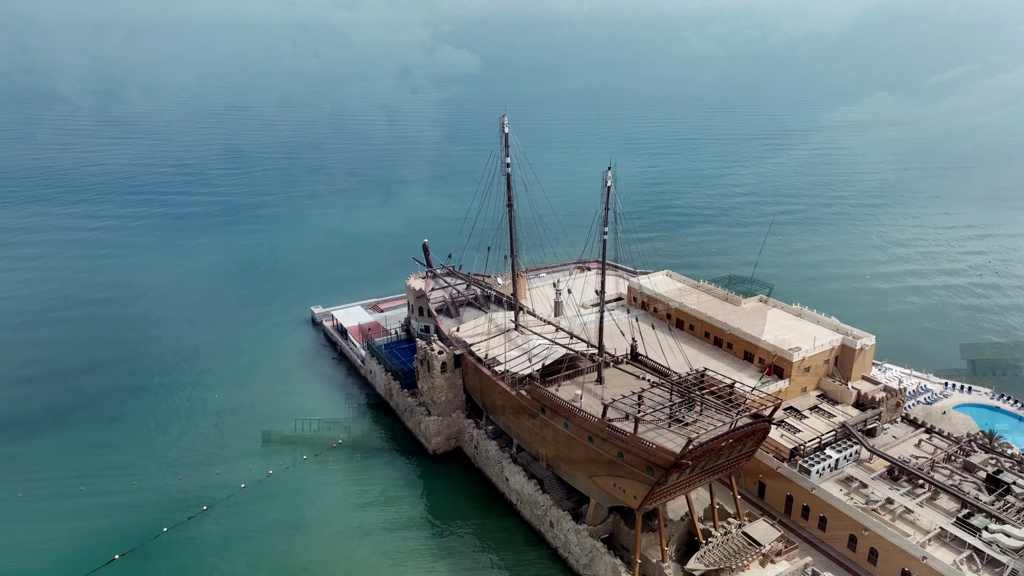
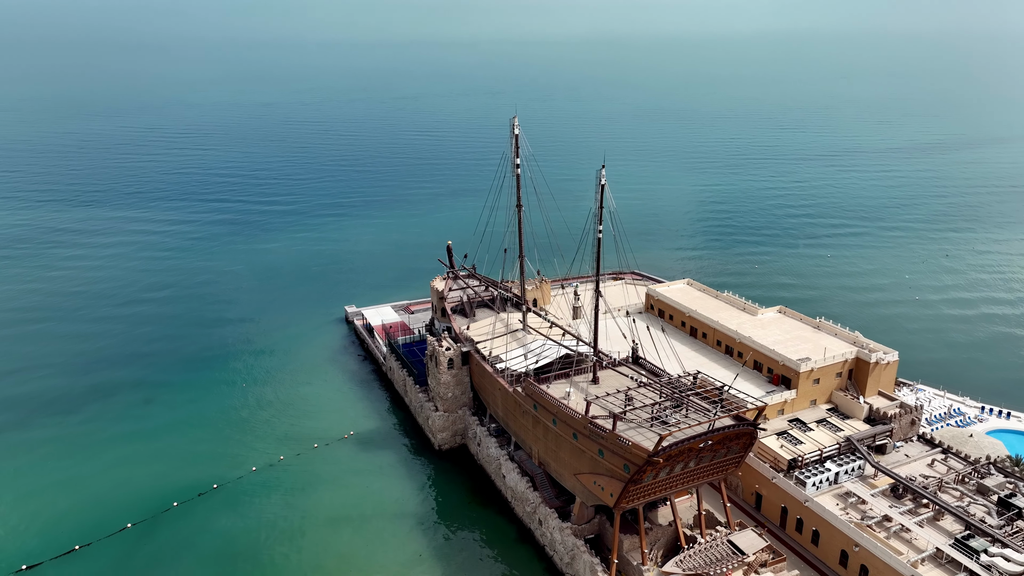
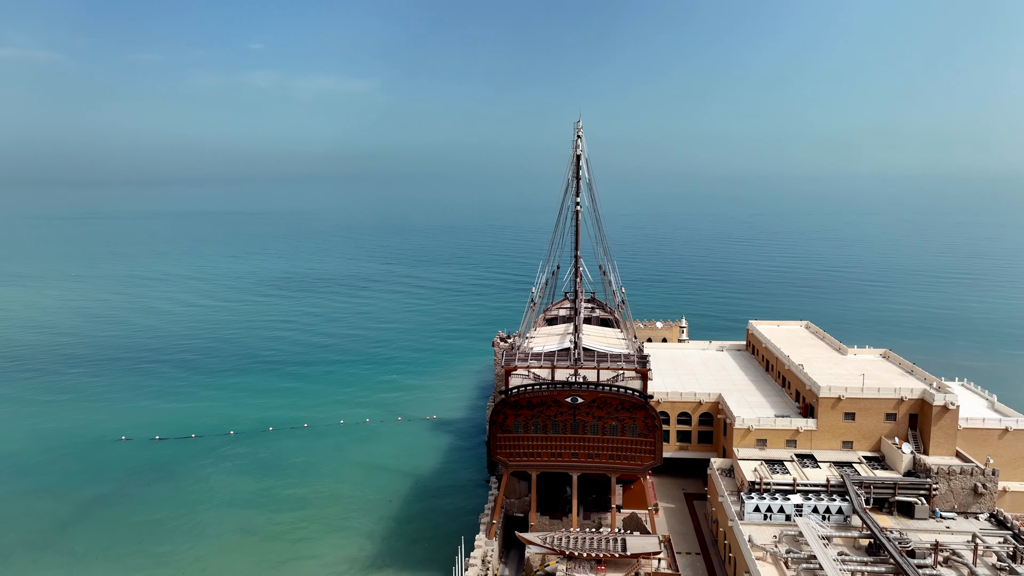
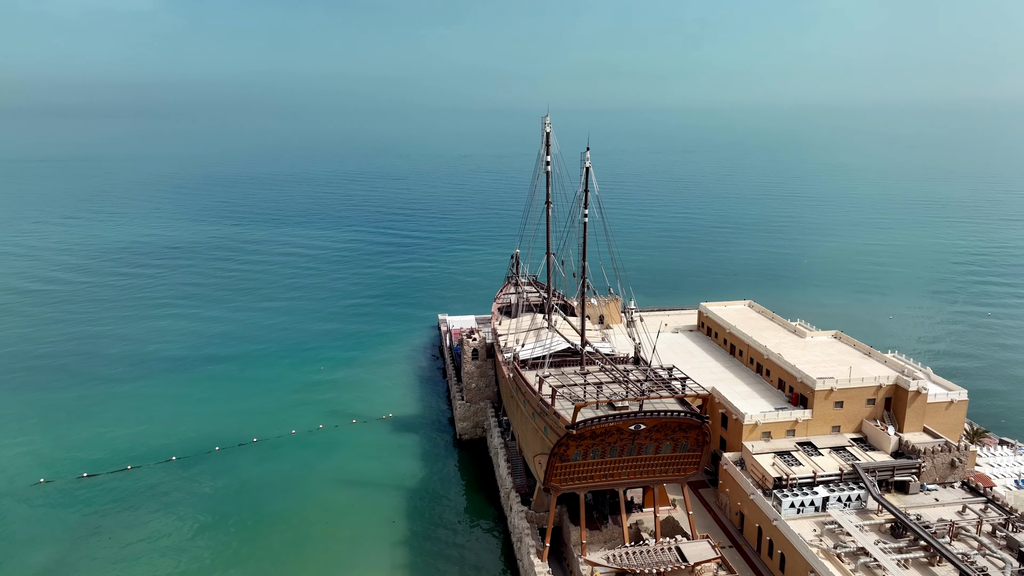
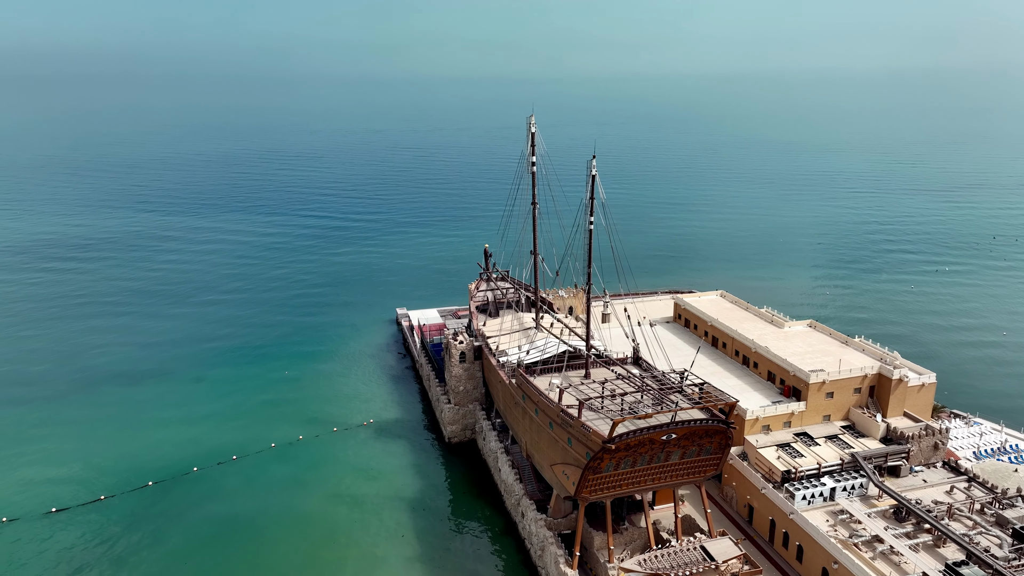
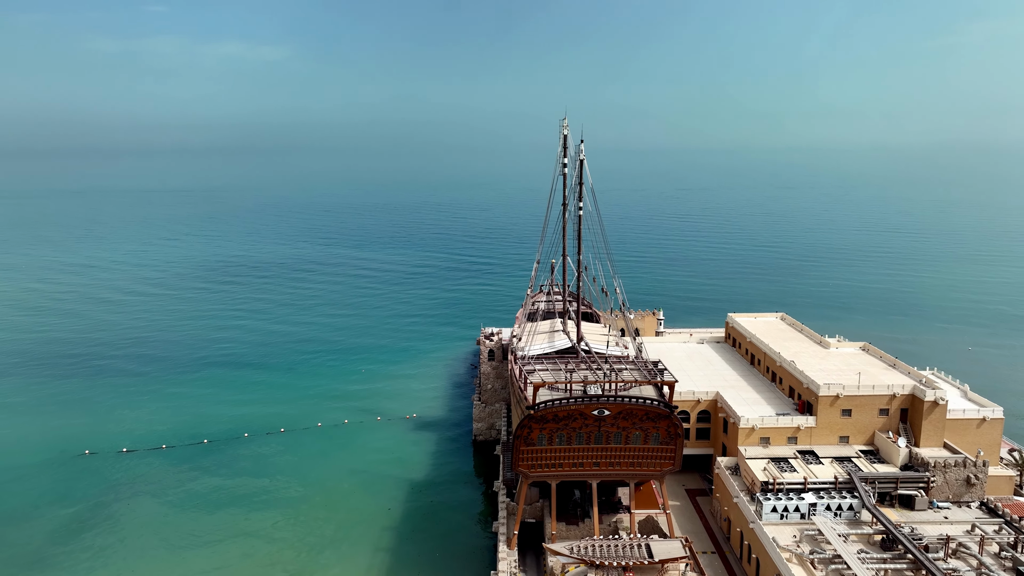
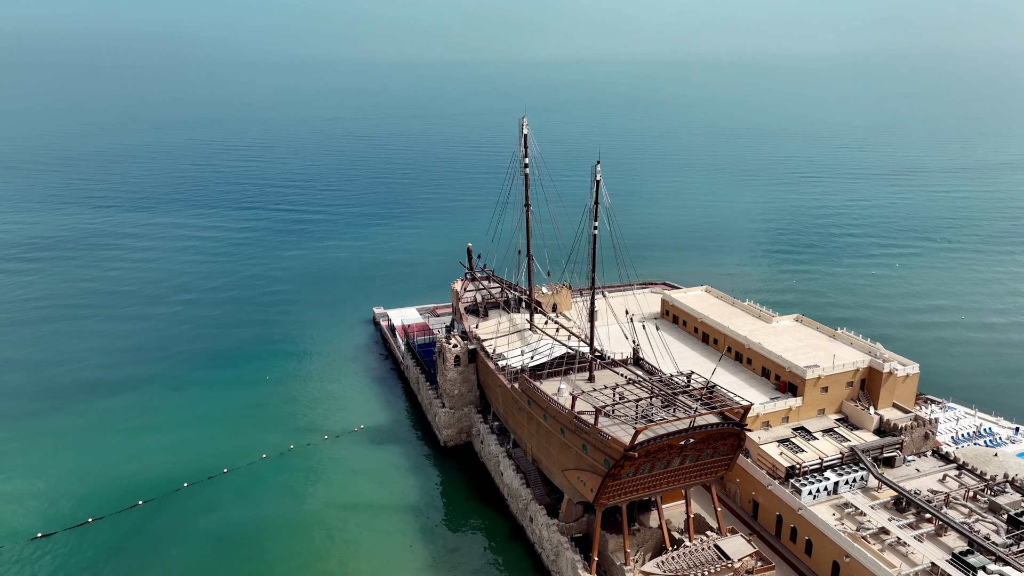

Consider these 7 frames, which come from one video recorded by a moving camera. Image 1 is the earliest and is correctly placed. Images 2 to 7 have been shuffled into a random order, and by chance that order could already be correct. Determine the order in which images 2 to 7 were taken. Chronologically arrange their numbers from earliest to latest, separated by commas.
2, 7, 5, 4, 6, 3
